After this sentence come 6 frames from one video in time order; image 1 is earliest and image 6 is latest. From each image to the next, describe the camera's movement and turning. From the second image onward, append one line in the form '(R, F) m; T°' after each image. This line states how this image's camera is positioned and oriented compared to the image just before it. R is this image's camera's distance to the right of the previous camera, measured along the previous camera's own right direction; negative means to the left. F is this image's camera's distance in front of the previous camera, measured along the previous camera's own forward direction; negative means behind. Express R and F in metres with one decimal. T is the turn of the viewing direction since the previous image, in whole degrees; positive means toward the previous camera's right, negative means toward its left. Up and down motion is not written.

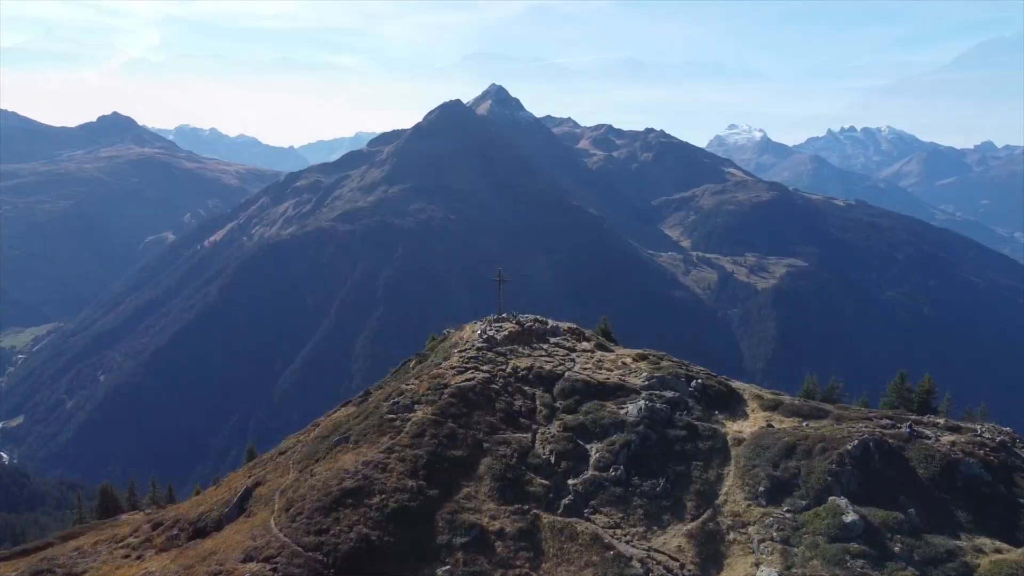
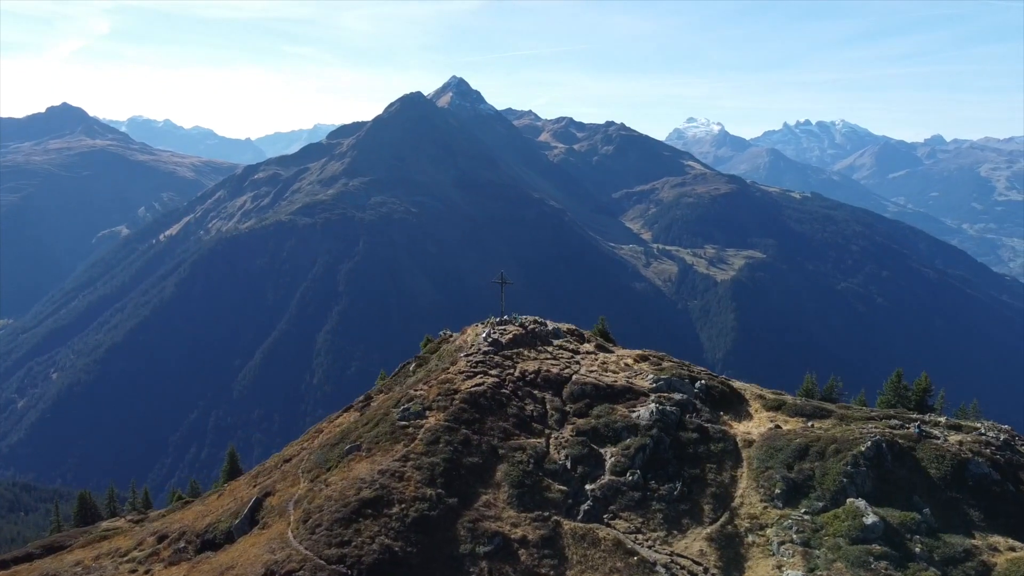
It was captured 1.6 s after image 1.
(-3.1, +0.4) m; +2°
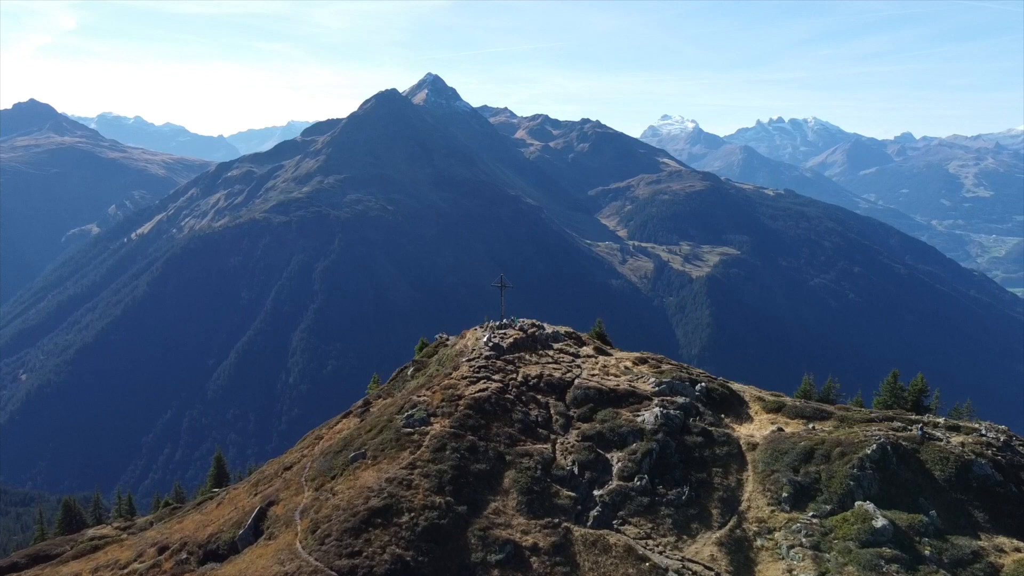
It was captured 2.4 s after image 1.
(-1.7, +0.3) m; +1°
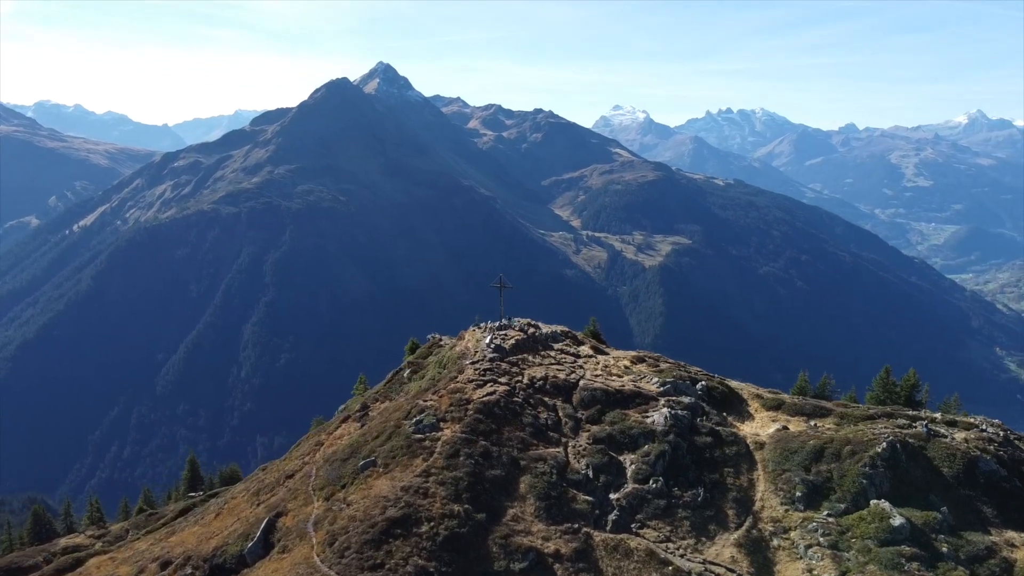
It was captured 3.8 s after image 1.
(-3.4, +0.7) m; +3°
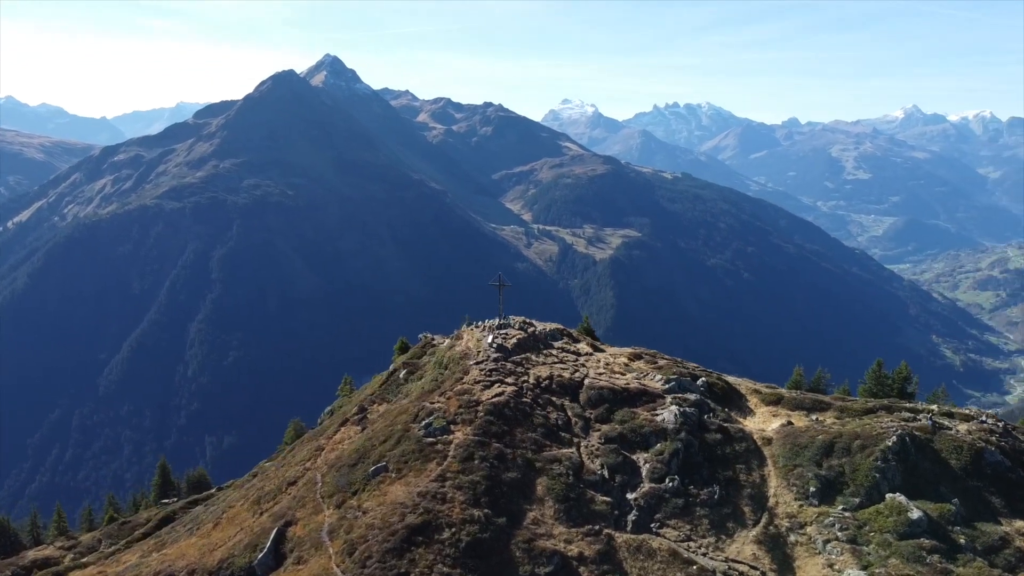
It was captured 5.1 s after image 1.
(-3.5, +0.9) m; +3°
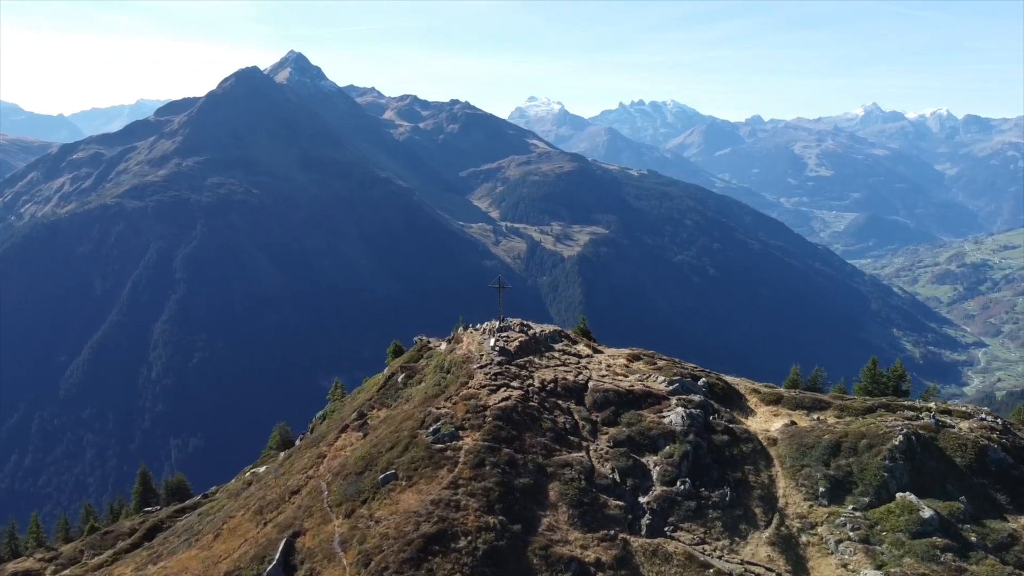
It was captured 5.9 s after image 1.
(-2.4, +0.5) m; +2°
